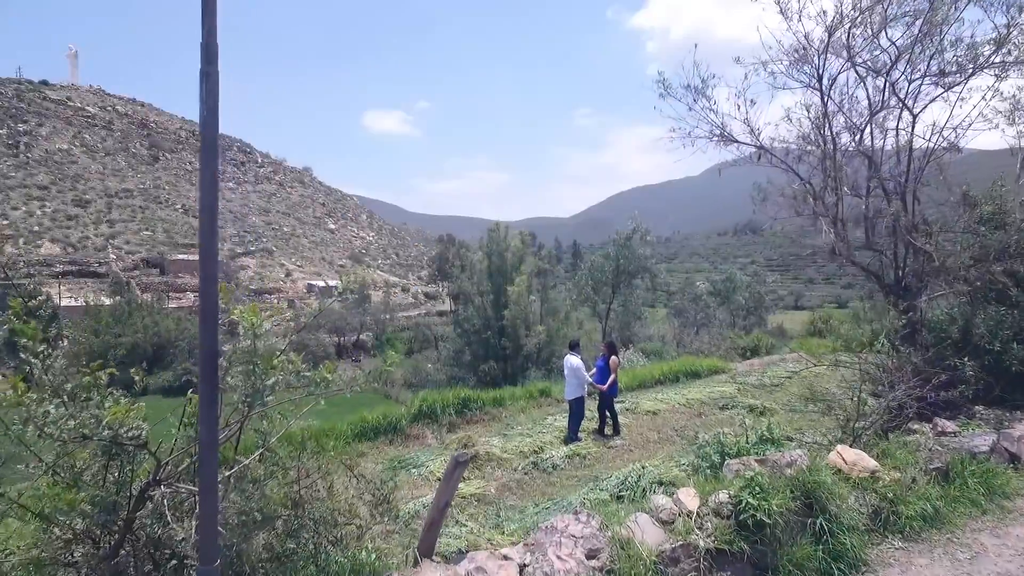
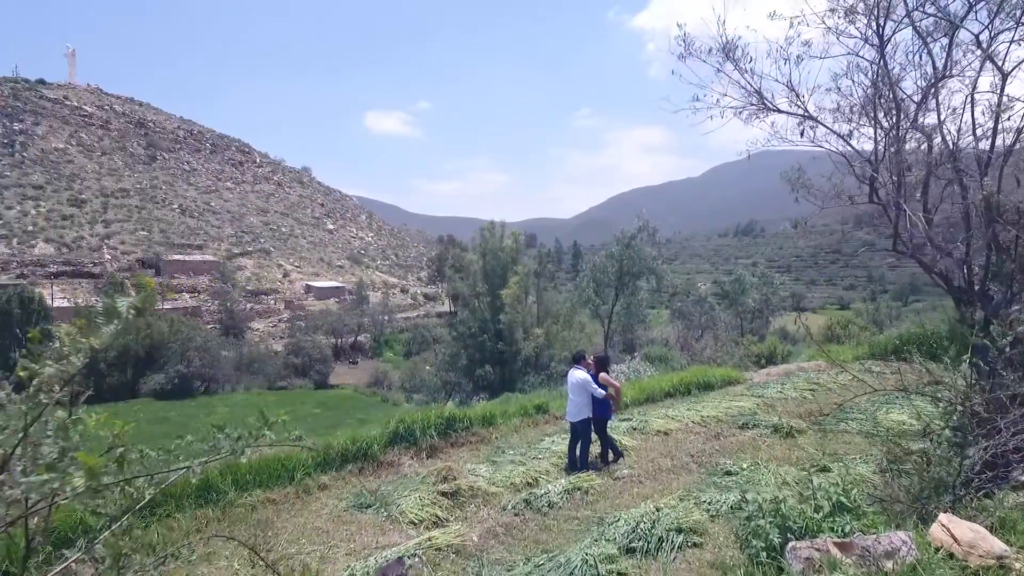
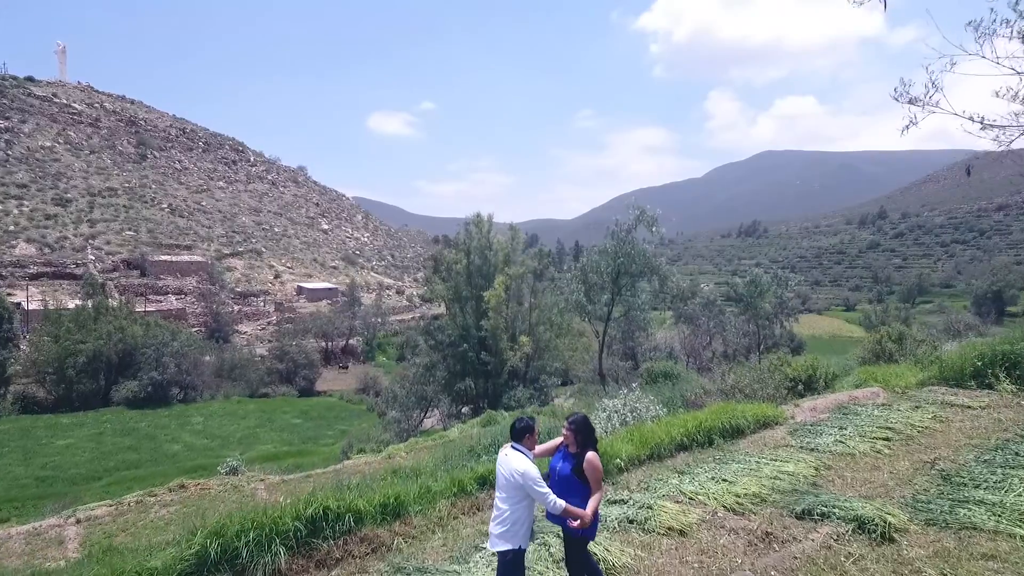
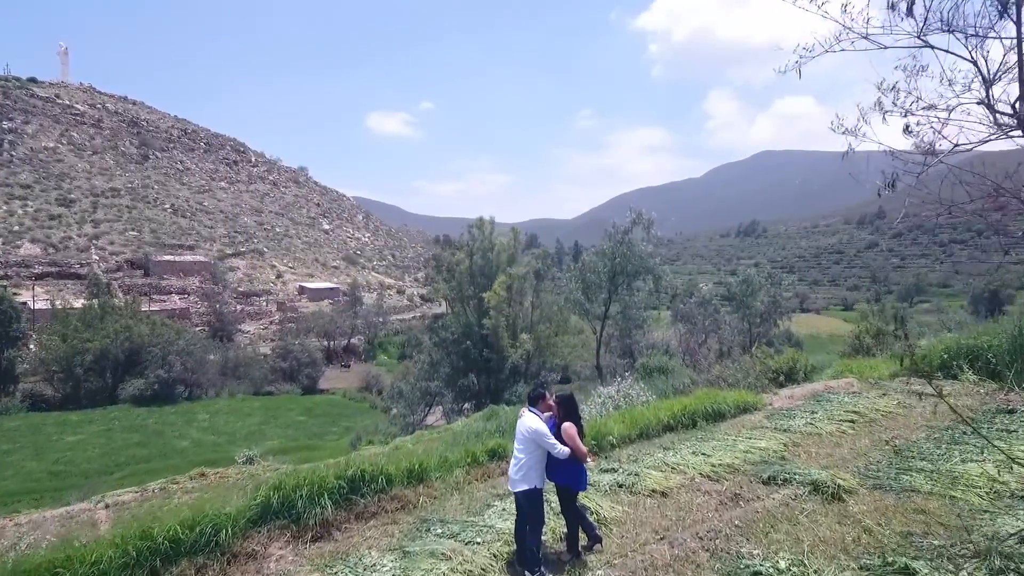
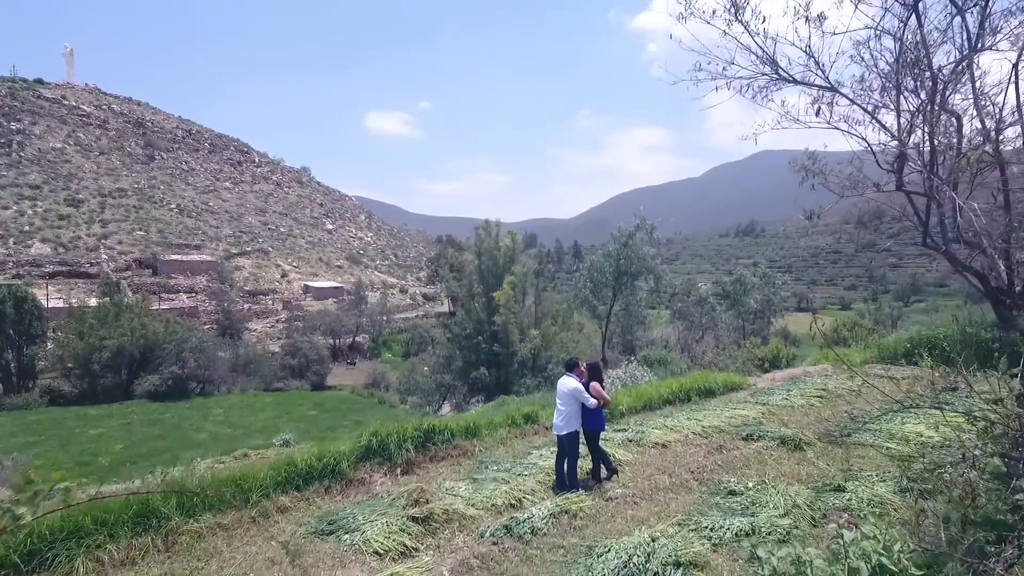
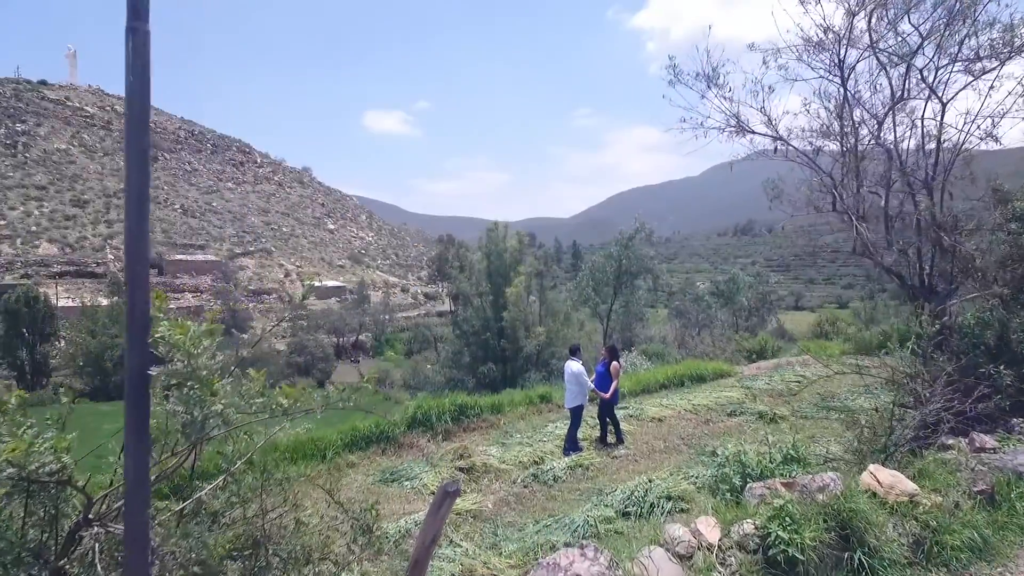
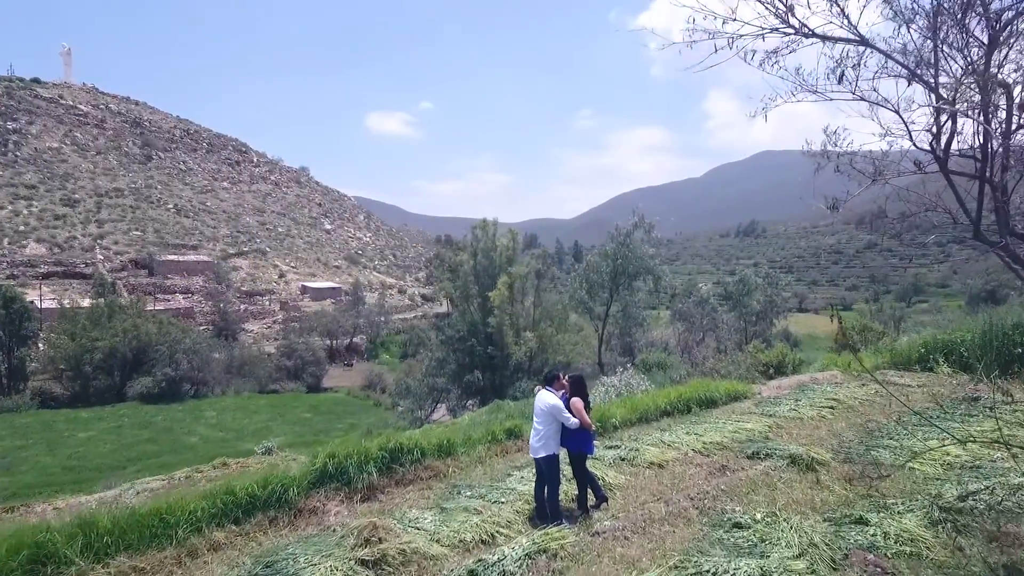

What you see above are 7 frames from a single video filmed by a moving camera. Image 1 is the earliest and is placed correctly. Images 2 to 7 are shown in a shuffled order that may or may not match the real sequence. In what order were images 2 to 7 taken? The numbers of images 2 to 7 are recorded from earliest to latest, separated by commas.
6, 2, 5, 7, 4, 3
